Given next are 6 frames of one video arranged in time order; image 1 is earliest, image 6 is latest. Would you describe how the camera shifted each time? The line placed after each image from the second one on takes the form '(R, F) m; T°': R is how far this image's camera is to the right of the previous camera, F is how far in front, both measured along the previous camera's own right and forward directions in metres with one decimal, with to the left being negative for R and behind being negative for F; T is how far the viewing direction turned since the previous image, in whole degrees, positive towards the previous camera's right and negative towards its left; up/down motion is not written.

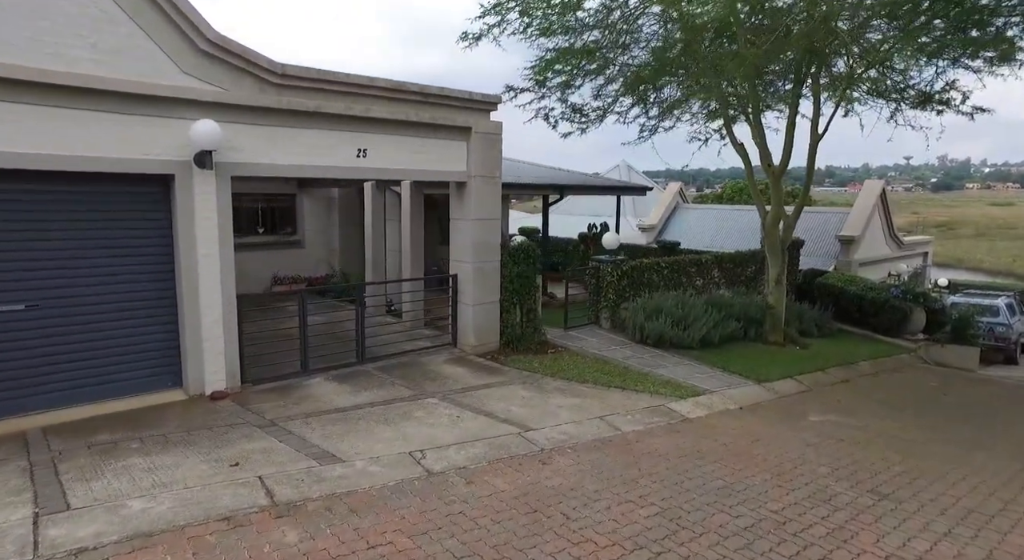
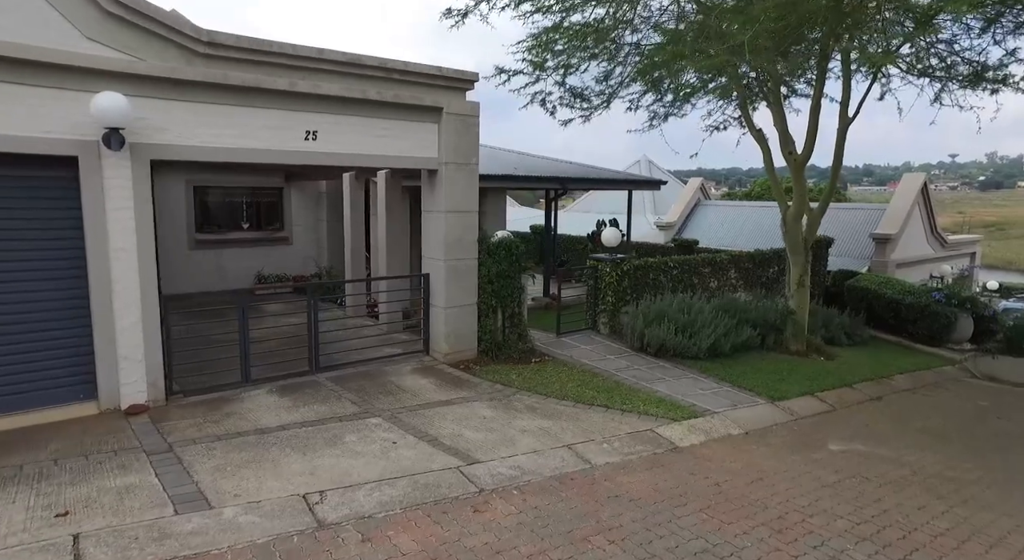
(+0.6, +1.0) m; -3°
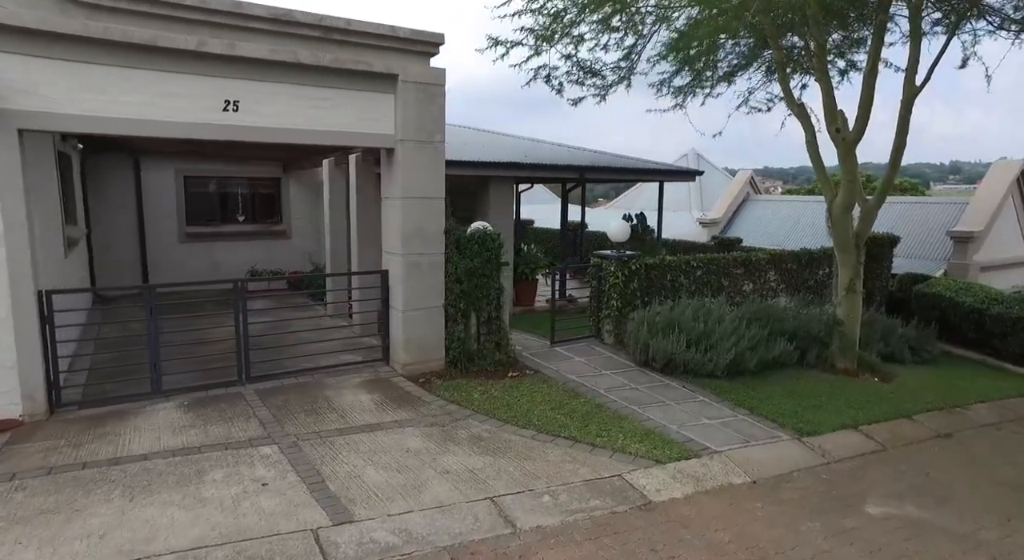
(+0.9, +1.3) m; -6°
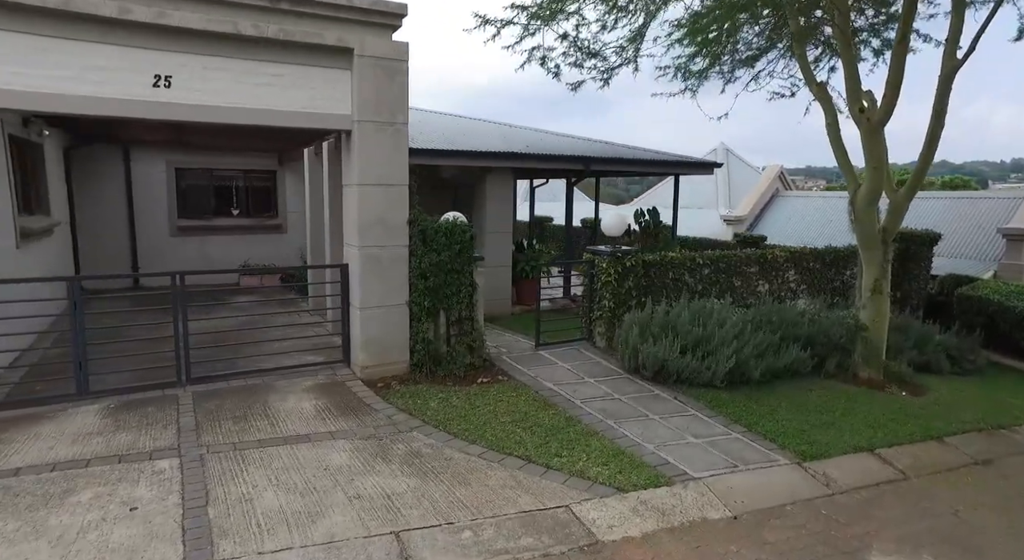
(+0.6, +0.7) m; -3°
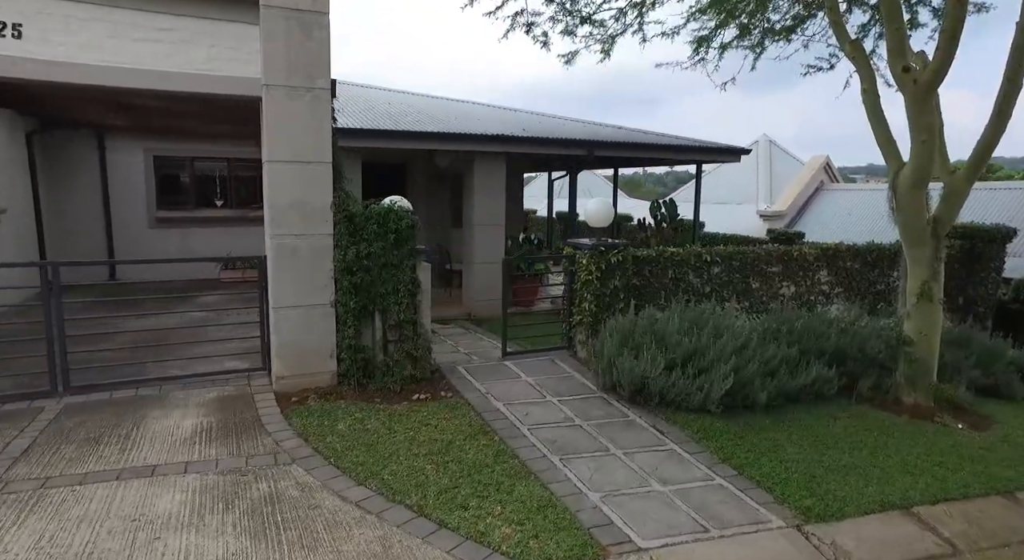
(+0.8, +1.1) m; -5°
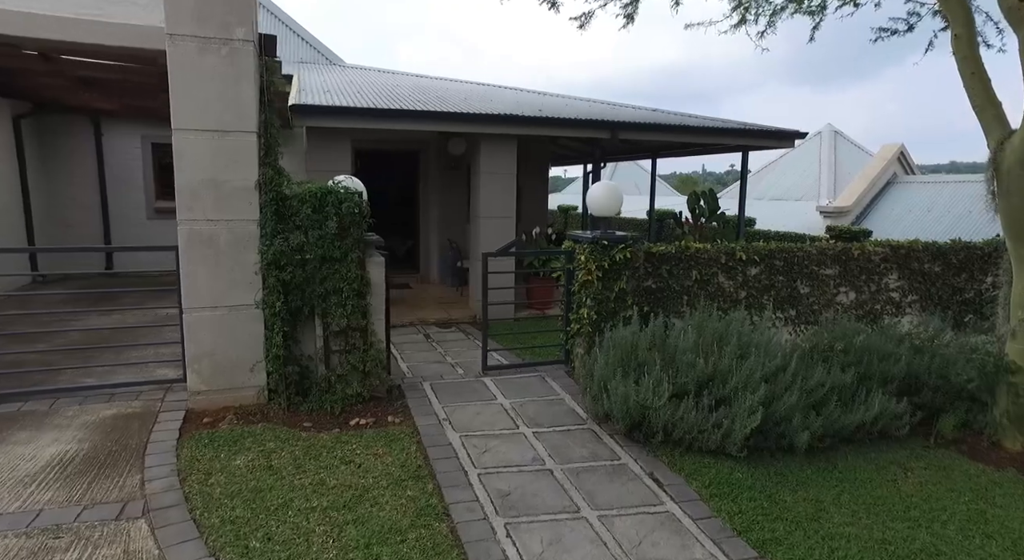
(+0.6, +1.1) m; -5°
